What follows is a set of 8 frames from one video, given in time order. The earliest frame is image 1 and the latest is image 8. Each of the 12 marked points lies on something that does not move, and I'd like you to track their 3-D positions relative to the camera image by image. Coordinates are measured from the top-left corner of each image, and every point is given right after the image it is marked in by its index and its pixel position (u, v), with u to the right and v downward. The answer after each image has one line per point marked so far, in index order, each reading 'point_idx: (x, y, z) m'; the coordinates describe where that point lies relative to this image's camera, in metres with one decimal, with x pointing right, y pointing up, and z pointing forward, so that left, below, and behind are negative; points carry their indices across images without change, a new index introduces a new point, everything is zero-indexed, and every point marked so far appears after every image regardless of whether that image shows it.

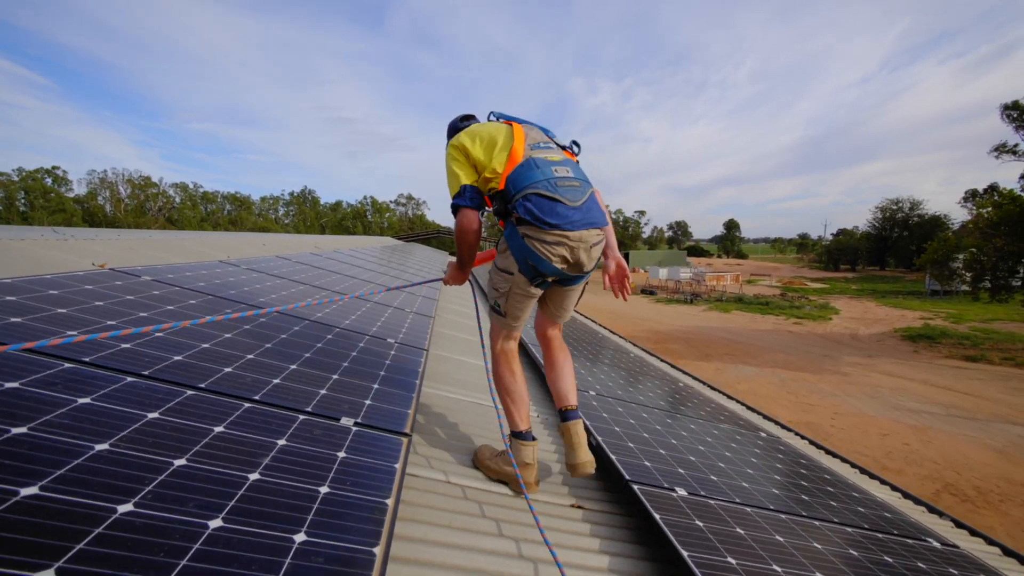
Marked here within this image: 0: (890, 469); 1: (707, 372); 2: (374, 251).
0: (+6.5, -3.1, +7.9) m
1: (+6.0, -2.6, +14.2) m
2: (-4.4, +1.1, +14.6) m
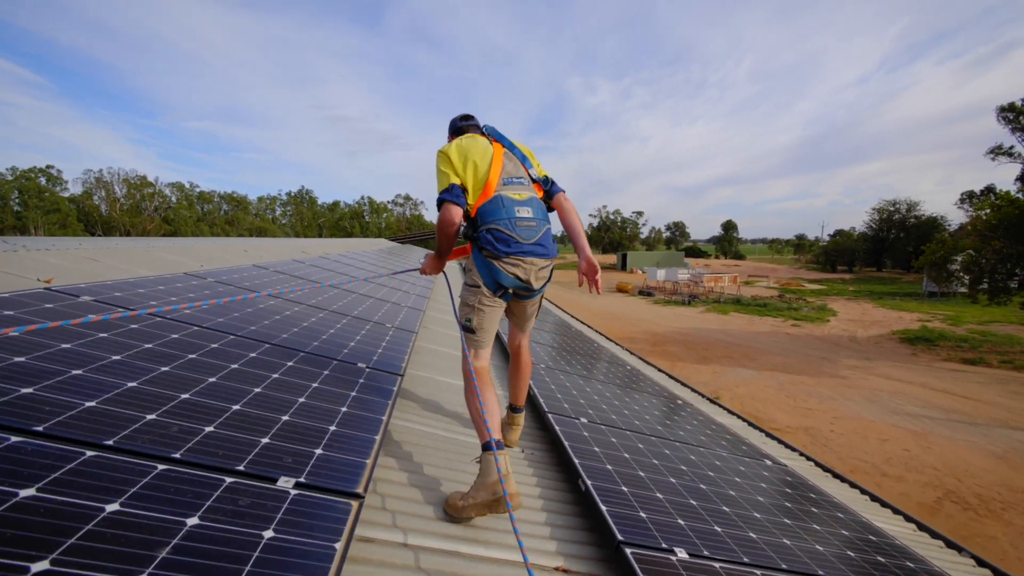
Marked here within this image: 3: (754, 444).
0: (+6.4, -3.2, +7.8) m
1: (+5.9, -2.6, +14.1) m
2: (-4.5, +1.0, +14.4) m
3: (+3.6, -2.4, +6.9) m
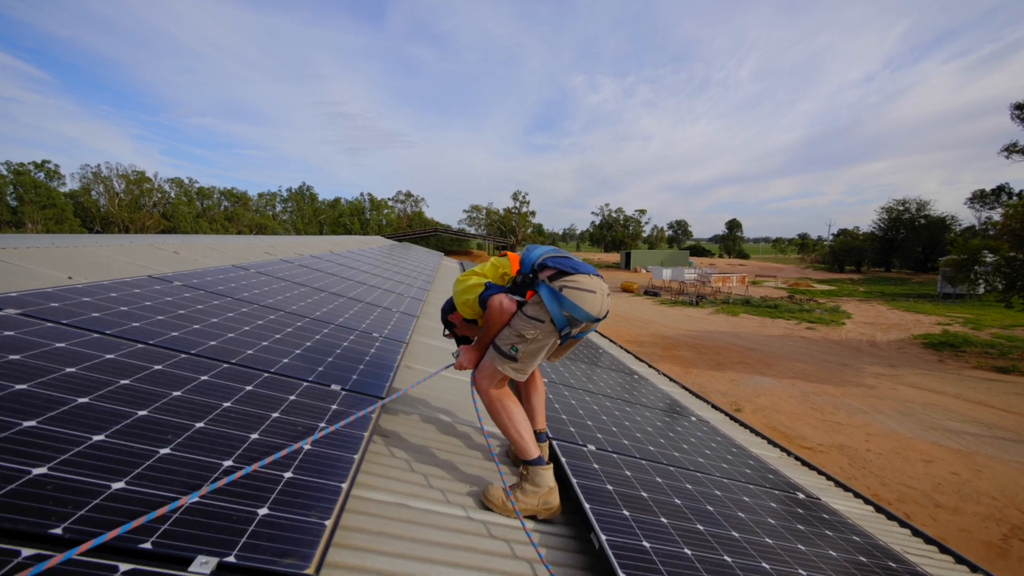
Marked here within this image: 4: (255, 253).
0: (+6.5, -3.3, +6.9) m
1: (+6.0, -2.7, +13.2) m
2: (-4.4, +1.0, +13.5) m
3: (+3.7, -2.5, +6.0) m
4: (-4.9, +0.7, +8.6) m
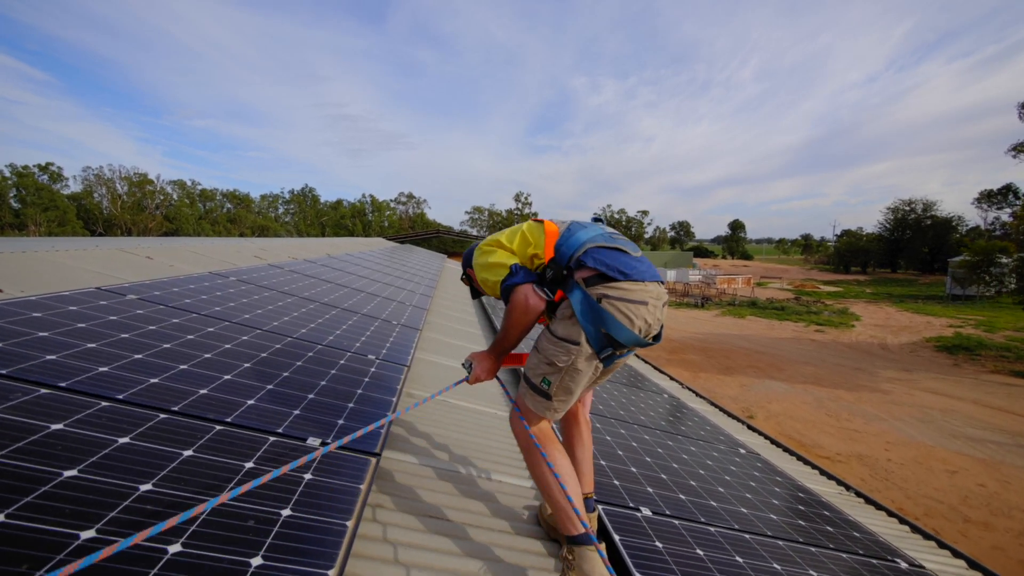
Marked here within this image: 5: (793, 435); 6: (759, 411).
0: (+6.6, -3.3, +6.6) m
1: (+6.2, -2.8, +12.9) m
2: (-4.3, +0.9, +13.2) m
3: (+3.8, -2.5, +5.7) m
4: (-4.7, +0.6, +8.3) m
5: (+5.8, -3.0, +9.5) m
6: (+5.9, -2.9, +11.0) m
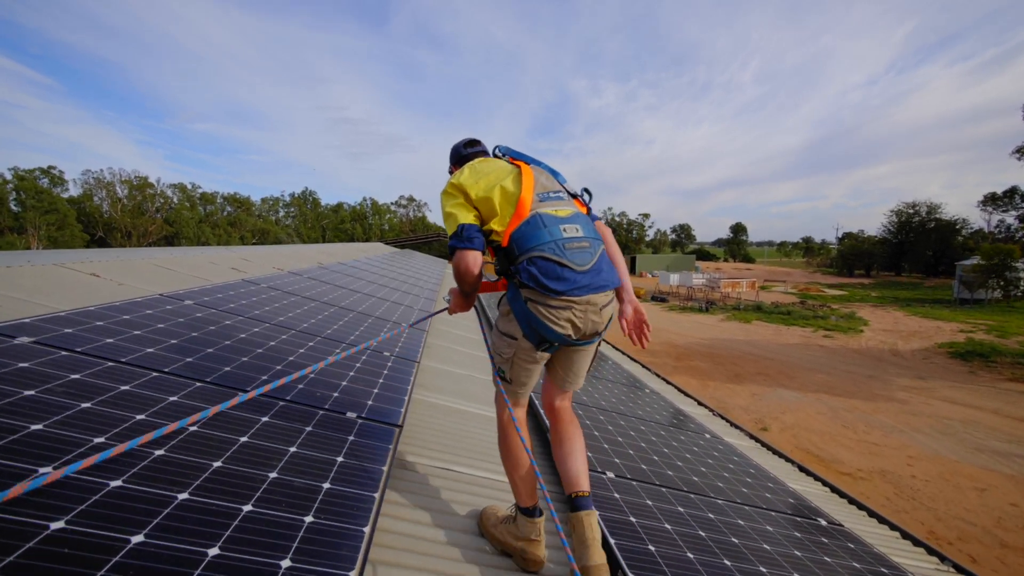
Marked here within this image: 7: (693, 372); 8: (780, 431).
0: (+6.7, -3.5, +6.2) m
1: (+6.2, -2.9, +12.5) m
2: (-4.2, +0.8, +12.9) m
3: (+3.9, -2.7, +5.3) m
4: (-4.7, +0.5, +7.9) m
5: (+5.9, -3.2, +9.1) m
6: (+6.0, -3.1, +10.5) m
7: (+6.0, -2.8, +15.2) m
8: (+5.9, -3.1, +10.1) m
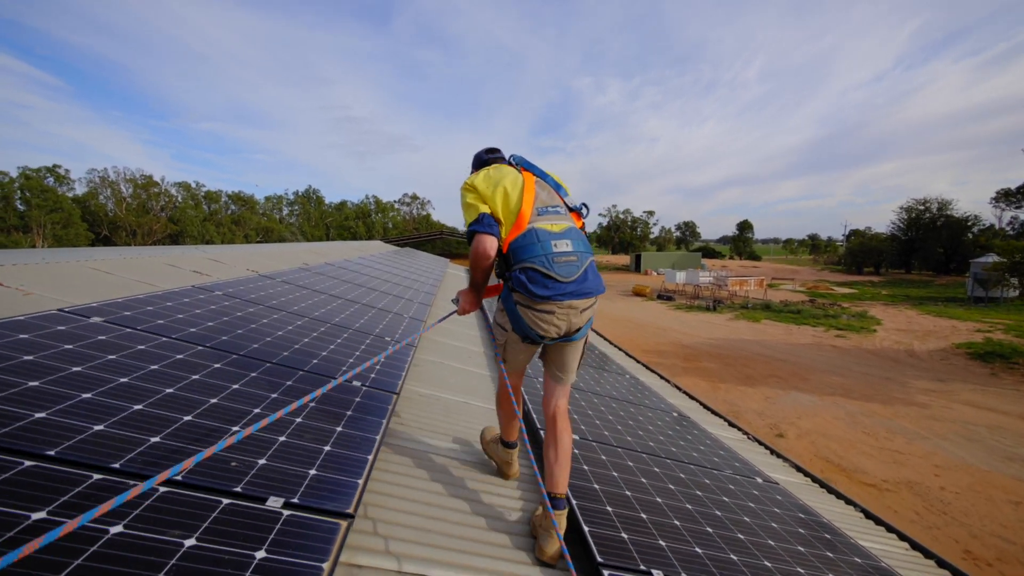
0: (+6.8, -3.5, +5.7) m
1: (+6.3, -2.9, +12.0) m
2: (-4.1, +0.8, +12.5) m
3: (+3.9, -2.7, +4.8) m
4: (-4.6, +0.4, +7.6) m
5: (+5.9, -3.2, +8.6) m
6: (+6.1, -3.1, +10.1) m
7: (+6.1, -2.7, +14.7) m
8: (+6.0, -3.1, +9.6) m
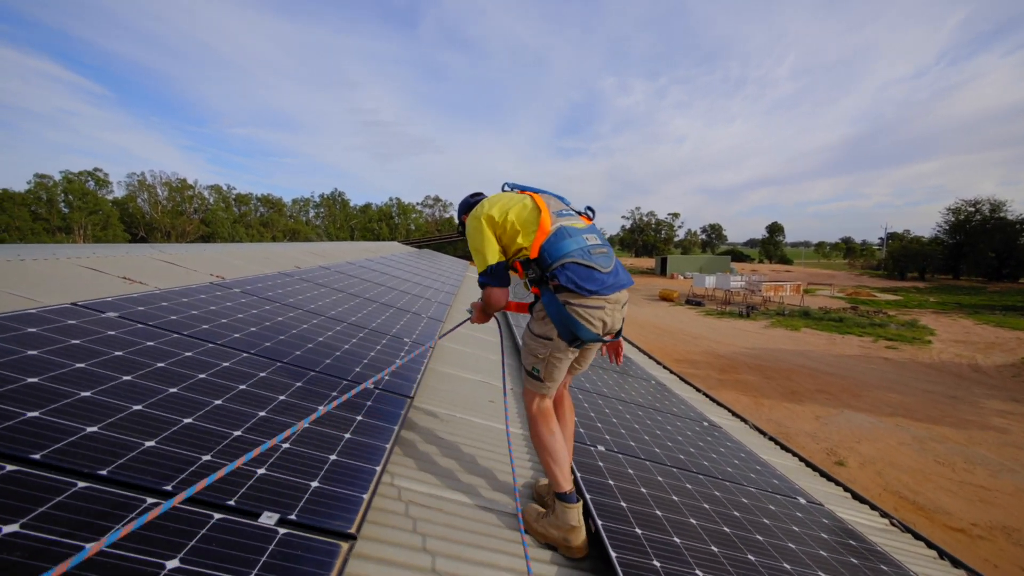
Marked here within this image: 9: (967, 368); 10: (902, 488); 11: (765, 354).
0: (+7.0, -3.6, +4.6) m
1: (+6.9, -3.1, +10.9) m
2: (-3.4, +0.7, +11.9) m
3: (+4.2, -2.8, +3.8) m
4: (-4.2, +0.4, +7.0) m
5: (+6.4, -3.3, +7.5) m
6: (+6.5, -3.2, +9.0) m
7: (+6.8, -2.9, +13.6) m
8: (+6.4, -3.3, +8.5) m
9: (+15.4, -2.7, +15.6) m
10: (+6.5, -3.3, +7.6) m
11: (+10.0, -2.6, +18.1) m
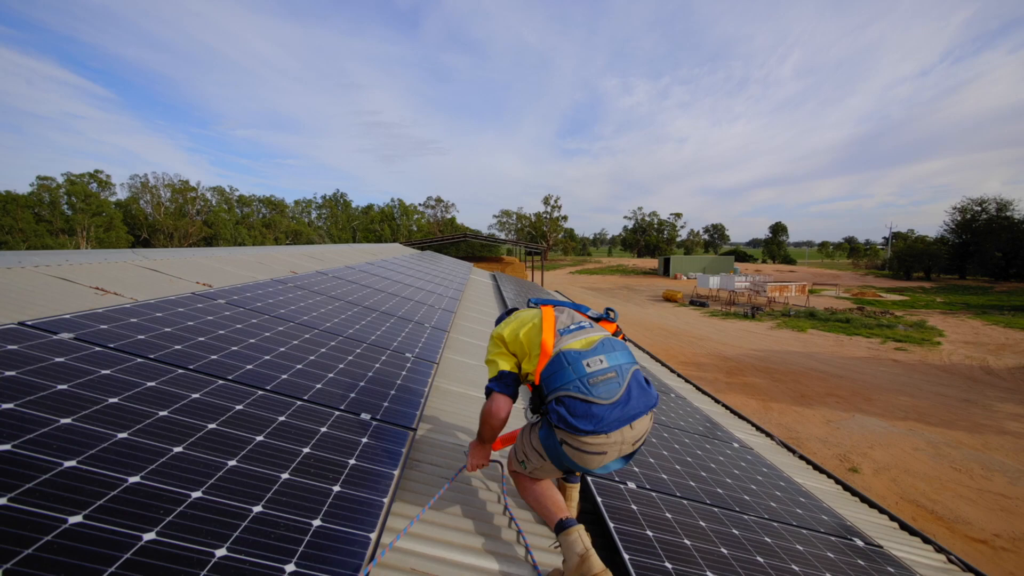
0: (+7.1, -3.7, +4.3) m
1: (+7.0, -3.1, +10.6) m
2: (-3.3, +0.6, +11.7) m
3: (+4.2, -2.8, +3.6) m
4: (-4.1, +0.3, +6.8) m
5: (+6.4, -3.4, +7.3) m
6: (+6.6, -3.3, +8.7) m
7: (+6.9, -3.0, +13.4) m
8: (+6.5, -3.3, +8.3) m
9: (+15.5, -2.7, +15.3) m
10: (+6.6, -3.4, +7.4) m
11: (+10.1, -2.6, +17.9) m
